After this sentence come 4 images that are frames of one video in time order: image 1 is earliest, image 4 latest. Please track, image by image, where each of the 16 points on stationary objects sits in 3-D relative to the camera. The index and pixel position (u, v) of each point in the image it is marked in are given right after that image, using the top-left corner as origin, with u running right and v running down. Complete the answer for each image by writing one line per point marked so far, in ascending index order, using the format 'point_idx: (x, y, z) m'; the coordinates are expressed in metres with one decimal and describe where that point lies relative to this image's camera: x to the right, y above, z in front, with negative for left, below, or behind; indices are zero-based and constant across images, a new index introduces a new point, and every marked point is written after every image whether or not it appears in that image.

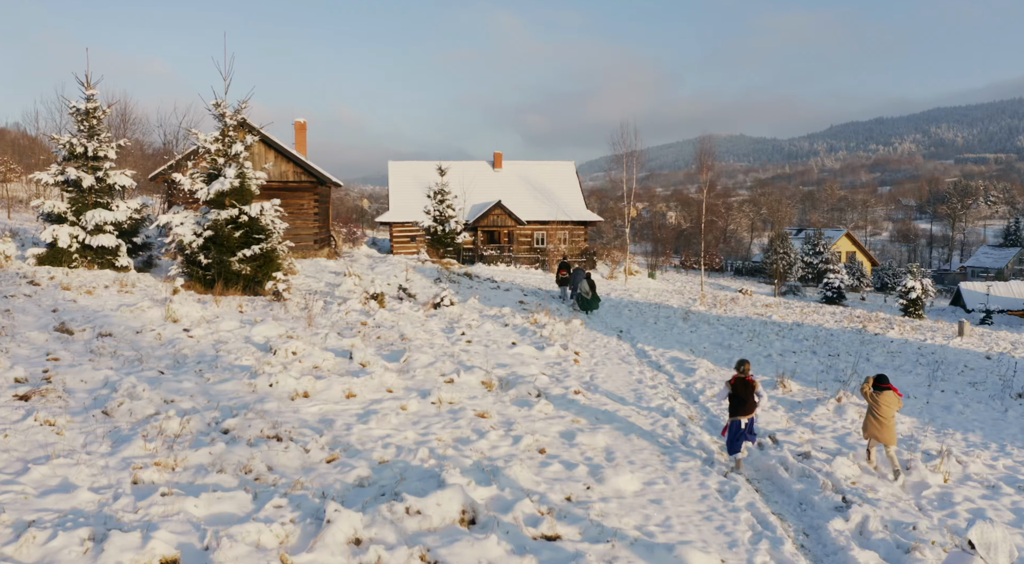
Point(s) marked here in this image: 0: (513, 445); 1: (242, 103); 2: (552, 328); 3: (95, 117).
0: (0.0, -1.8, +7.7) m
1: (-6.4, +4.2, +17.0) m
2: (+0.9, -1.0, +15.9) m
3: (-10.5, +4.2, +18.2) m
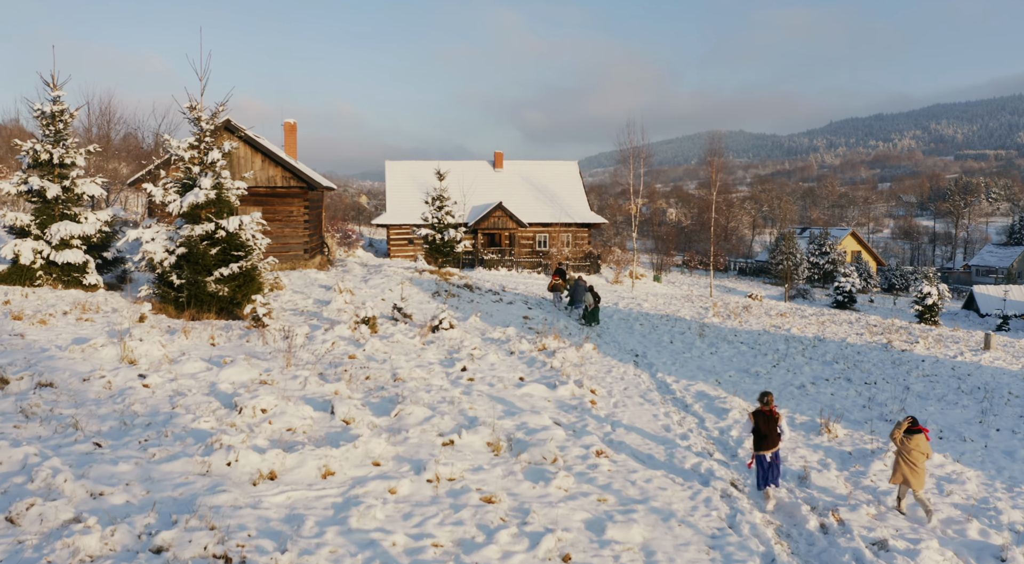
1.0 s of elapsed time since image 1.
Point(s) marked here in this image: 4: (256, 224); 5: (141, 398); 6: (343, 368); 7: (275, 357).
0: (+0.2, -2.3, +6.1) m
1: (-6.3, +3.8, +15.4) m
2: (+1.0, -1.5, +14.3) m
3: (-10.4, +3.7, +16.6) m
4: (-5.4, +1.2, +15.0) m
5: (-4.5, -1.4, +8.7) m
6: (-2.6, -1.3, +10.9) m
7: (-3.6, -1.2, +11.0) m
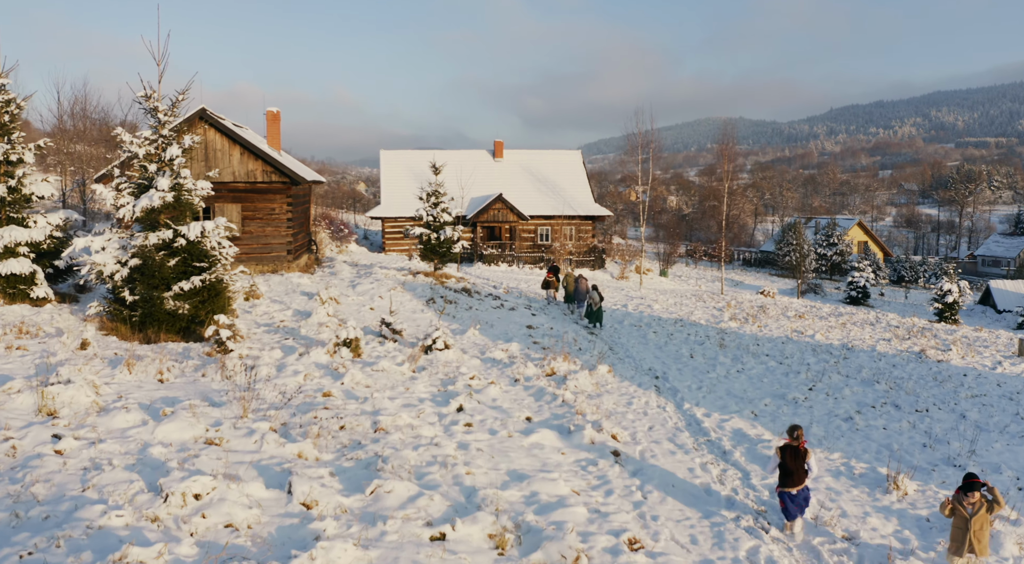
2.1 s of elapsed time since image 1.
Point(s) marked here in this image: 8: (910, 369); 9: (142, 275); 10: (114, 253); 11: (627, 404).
0: (+0.2, -2.7, +4.2) m
1: (-6.2, +3.5, +13.4) m
2: (+1.1, -1.8, +12.4) m
3: (-10.3, +3.5, +14.6) m
4: (-5.3, +0.9, +13.1) m
5: (-4.4, -1.8, +6.8) m
6: (-2.5, -1.6, +9.0) m
7: (-3.6, -1.5, +9.1) m
8: (+10.6, -2.3, +19.2) m
9: (-6.5, +0.1, +12.6) m
10: (-6.9, +0.5, +12.5) m
11: (+1.9, -2.0, +11.8) m
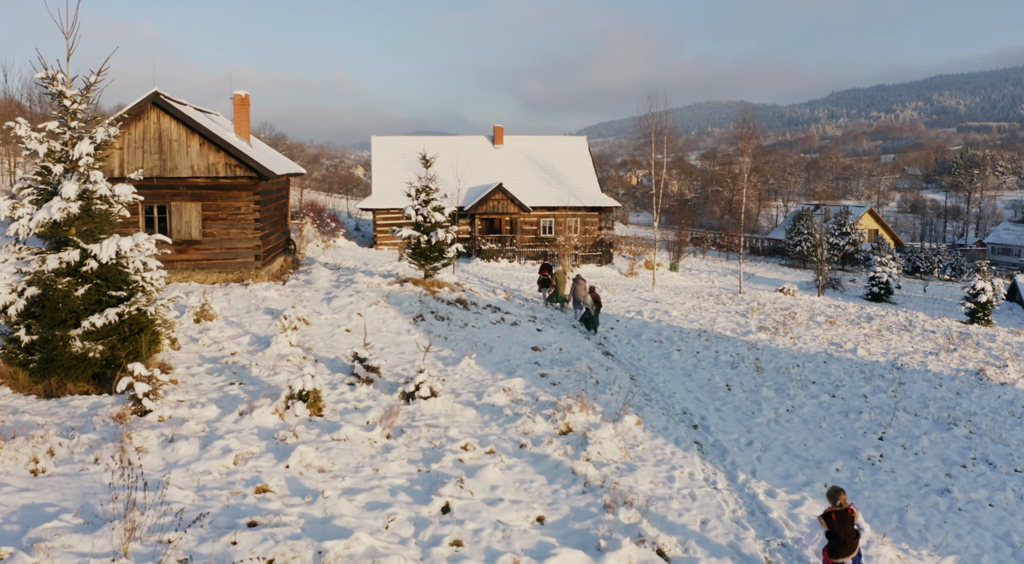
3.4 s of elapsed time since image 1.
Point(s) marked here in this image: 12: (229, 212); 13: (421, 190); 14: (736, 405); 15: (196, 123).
0: (+0.3, -3.4, +1.5) m
1: (-6.1, +3.0, +10.5) m
2: (+1.2, -2.3, +9.7) m
3: (-10.3, +3.1, +11.7) m
4: (-5.2, +0.5, +10.2) m
5: (-4.3, -2.4, +4.0) m
6: (-2.4, -2.2, +6.2) m
7: (-3.5, -2.0, +6.4) m
8: (+10.7, -2.7, +16.5) m
9: (-6.4, -0.4, +9.8) m
10: (-6.9, 0.0, +9.7) m
11: (+1.9, -2.5, +9.1) m
12: (-7.3, +1.8, +18.6) m
13: (-2.5, +2.6, +20.2) m
14: (+4.1, -2.3, +13.4) m
15: (-7.7, +3.9, +17.4) m
